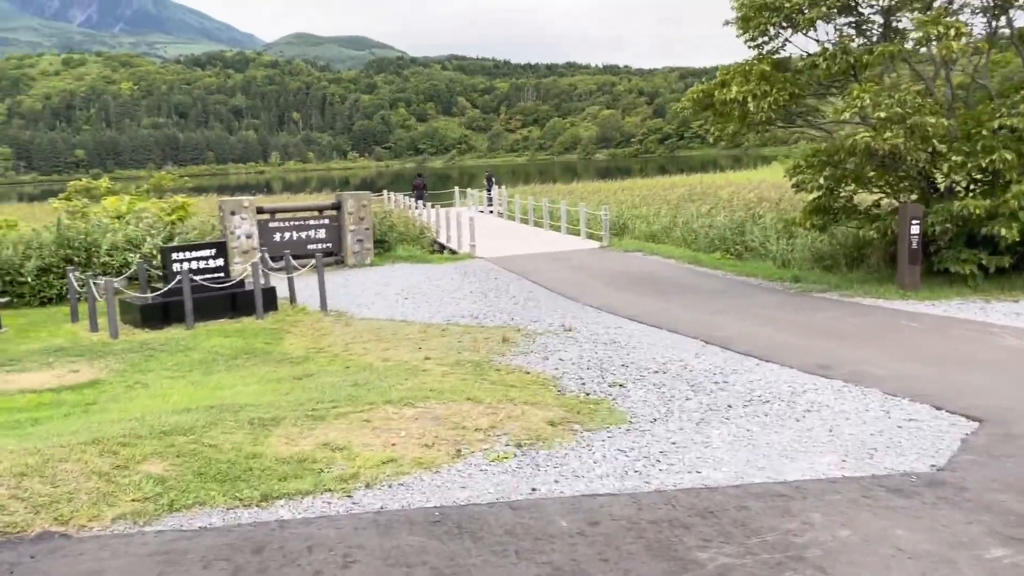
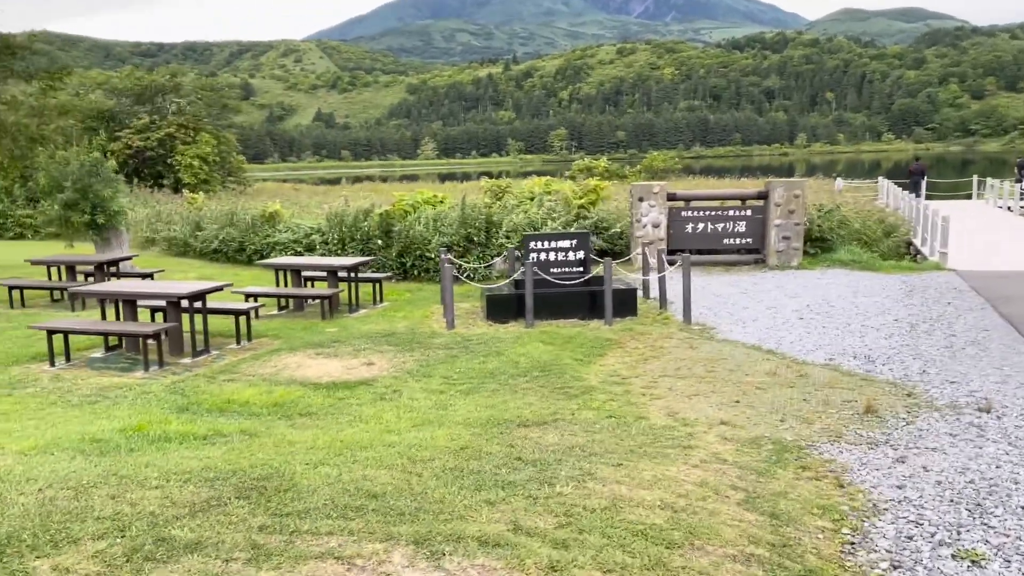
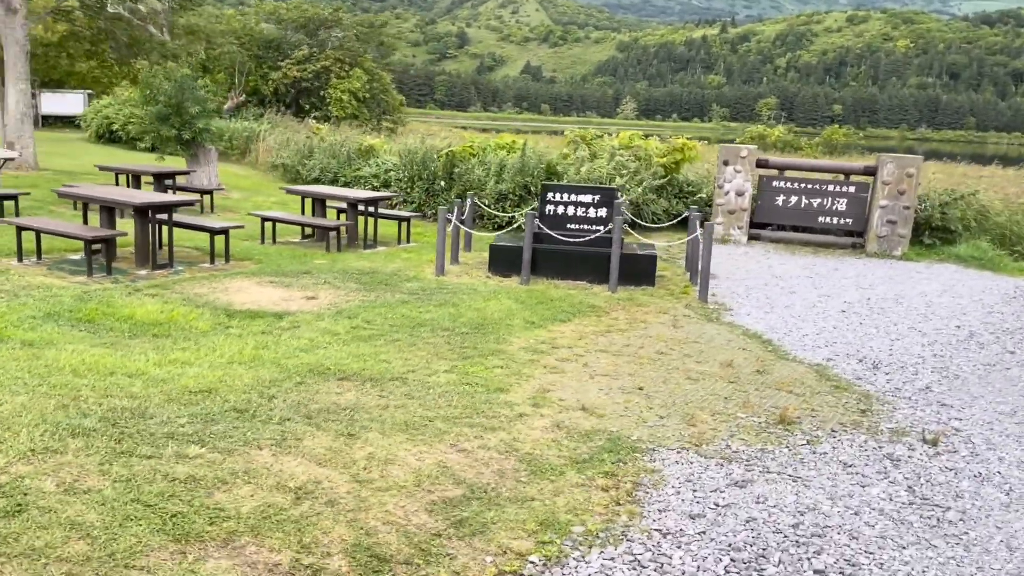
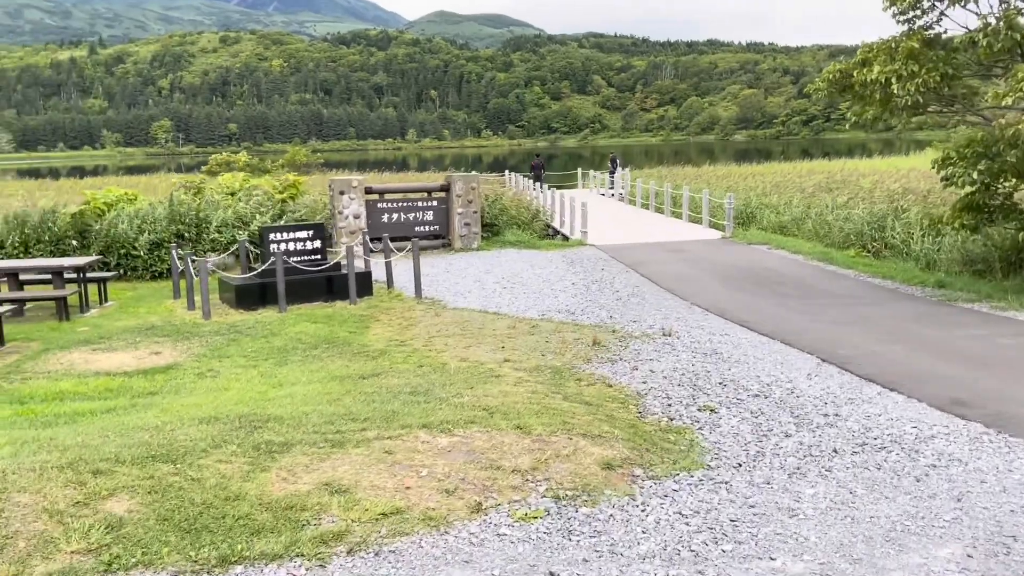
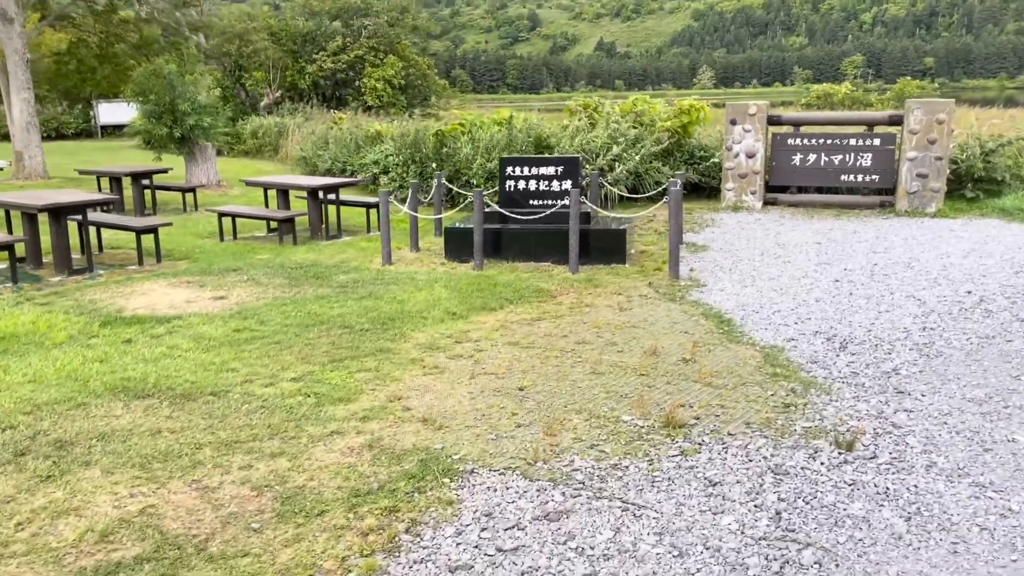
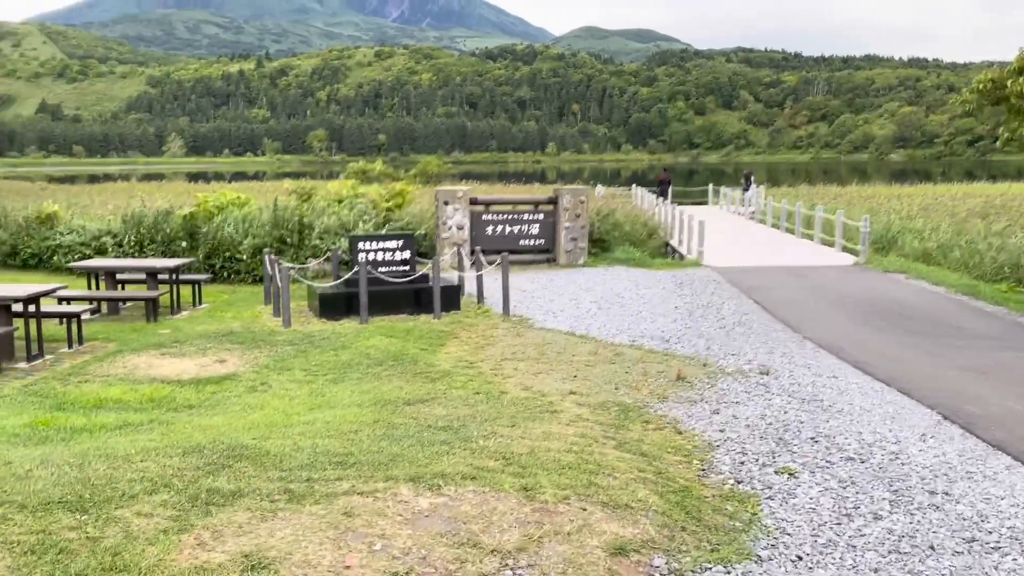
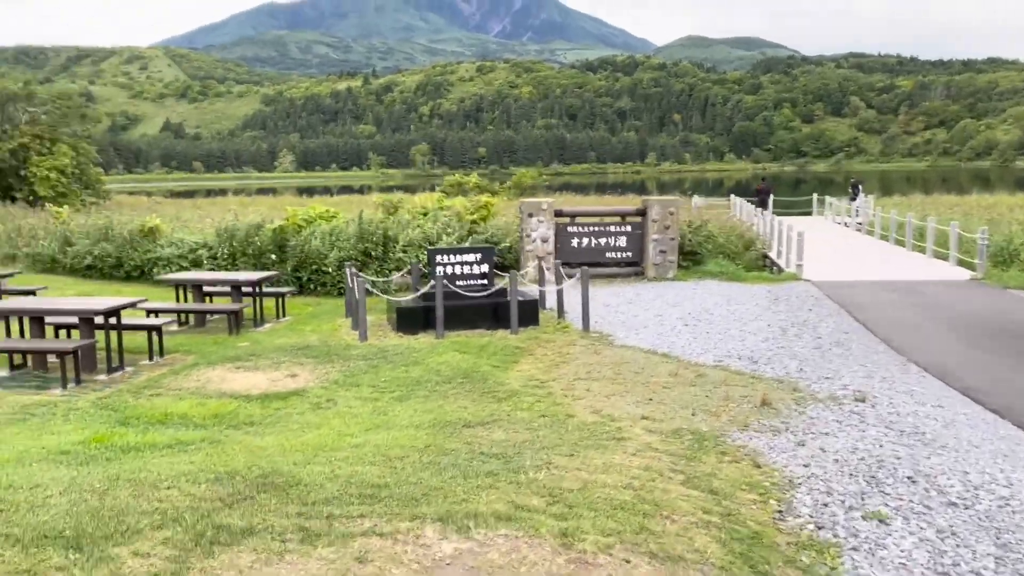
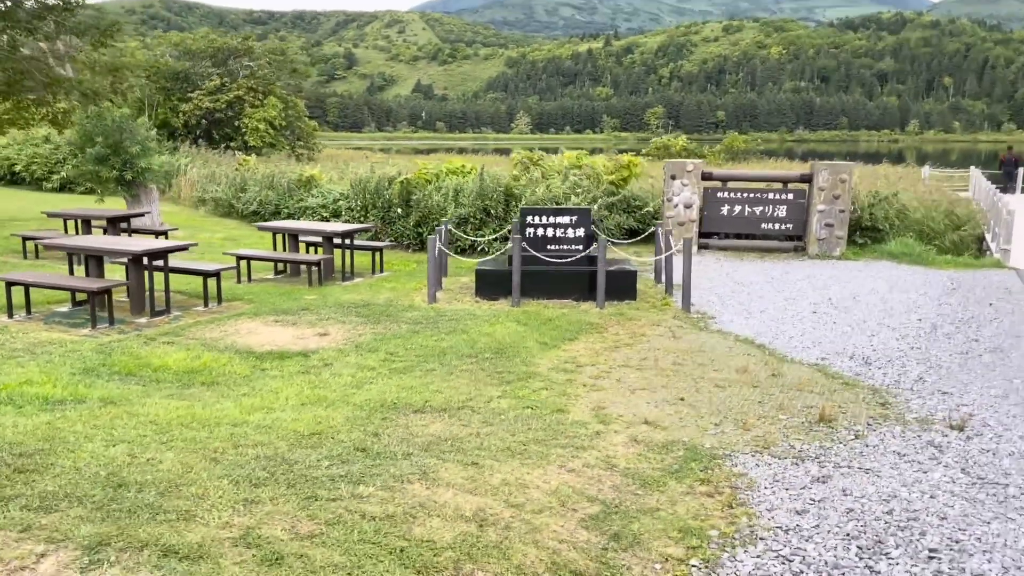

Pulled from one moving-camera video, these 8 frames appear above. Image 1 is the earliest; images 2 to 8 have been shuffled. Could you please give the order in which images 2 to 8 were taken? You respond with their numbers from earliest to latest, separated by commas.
4, 6, 7, 2, 8, 3, 5
